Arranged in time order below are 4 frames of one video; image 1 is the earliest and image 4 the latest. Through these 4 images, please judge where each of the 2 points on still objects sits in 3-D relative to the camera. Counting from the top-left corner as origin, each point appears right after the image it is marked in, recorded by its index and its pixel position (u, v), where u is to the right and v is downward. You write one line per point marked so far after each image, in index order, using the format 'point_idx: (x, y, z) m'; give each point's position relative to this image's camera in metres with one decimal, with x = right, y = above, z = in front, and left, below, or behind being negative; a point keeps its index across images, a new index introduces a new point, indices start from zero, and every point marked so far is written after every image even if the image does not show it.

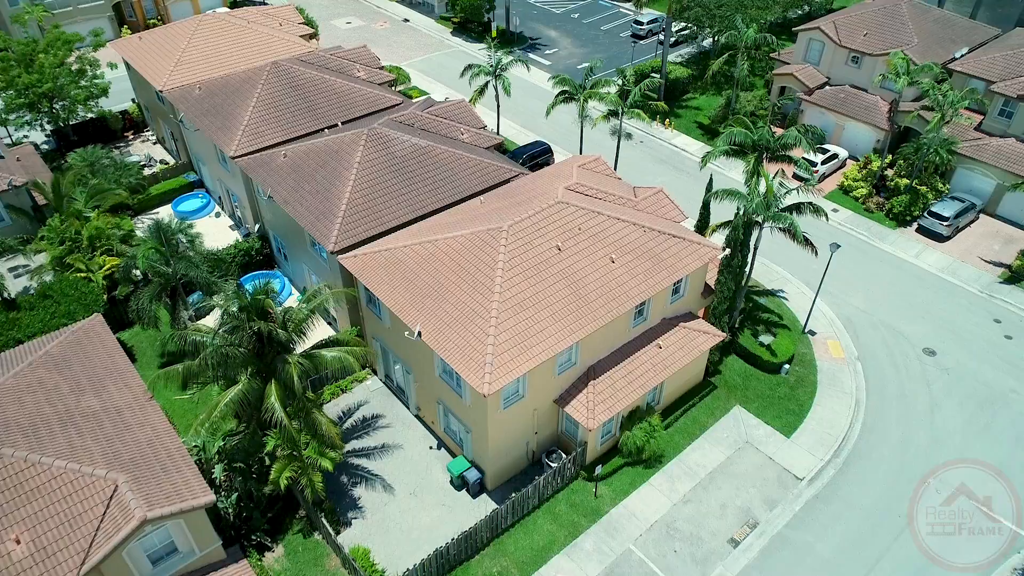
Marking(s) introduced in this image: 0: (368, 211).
0: (-5.2, +2.8, +19.2) m
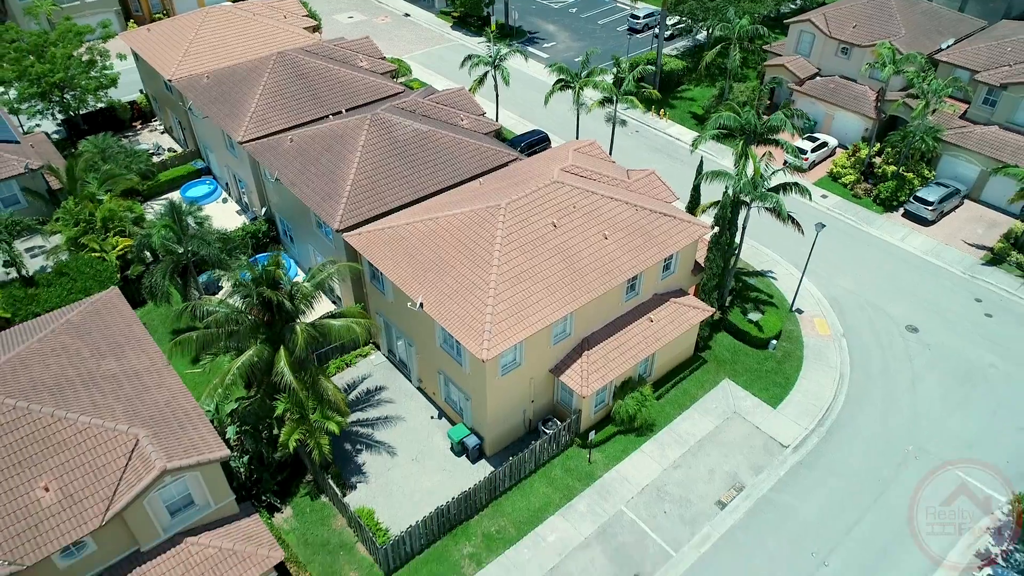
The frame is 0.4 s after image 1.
0: (-5.3, +3.6, +20.0) m
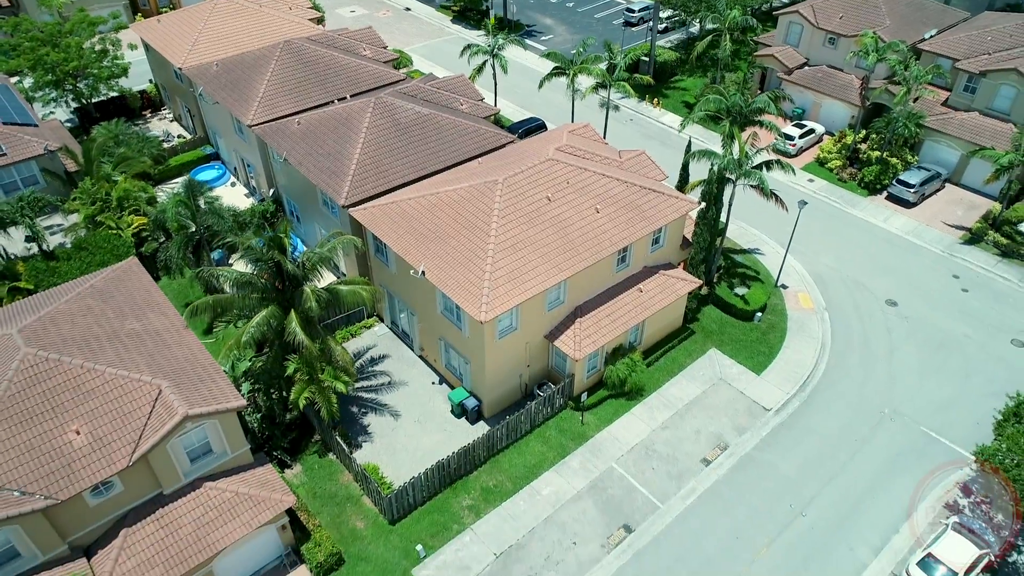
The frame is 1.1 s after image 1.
0: (-5.4, +4.7, +21.0) m
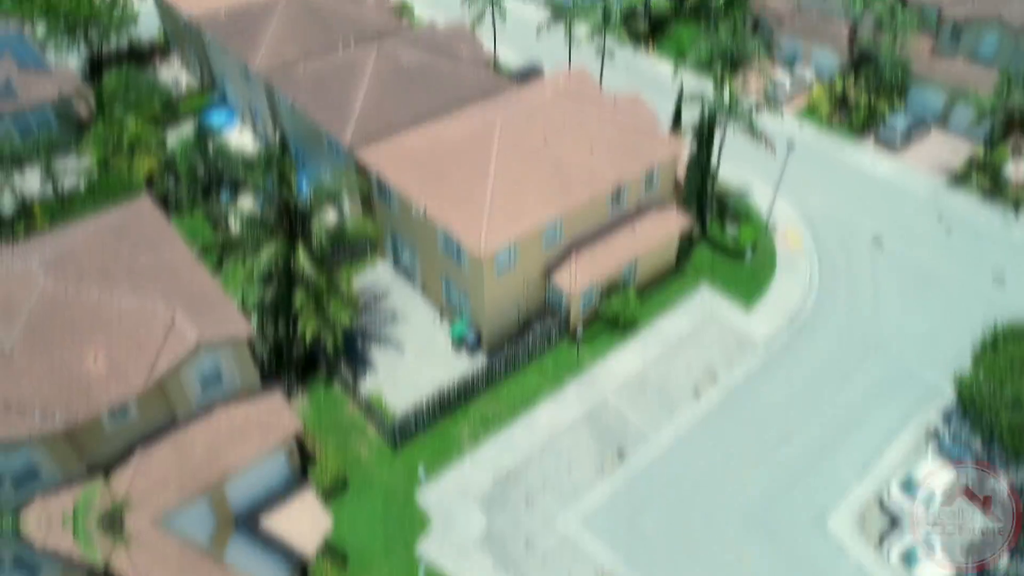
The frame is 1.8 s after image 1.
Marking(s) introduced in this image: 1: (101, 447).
0: (-5.5, +6.9, +21.3) m
1: (-11.3, -4.4, +14.7) m
